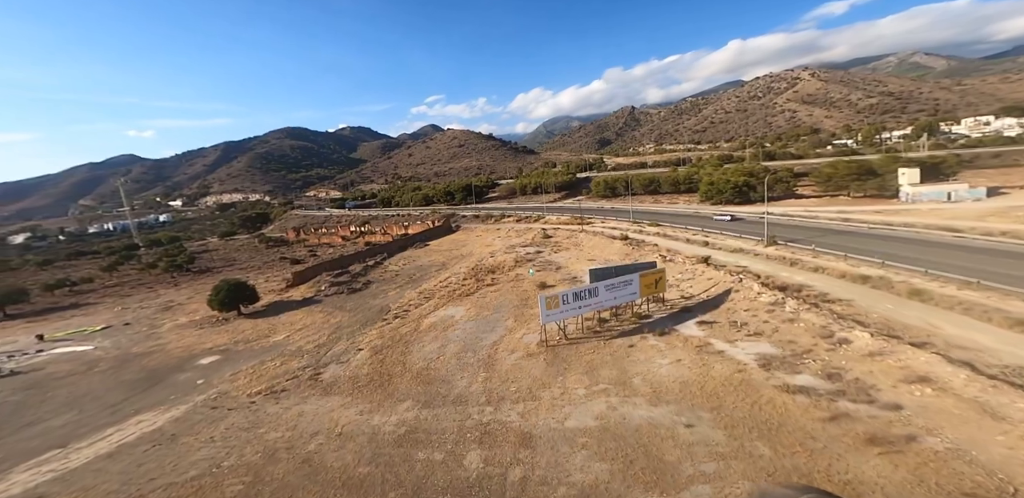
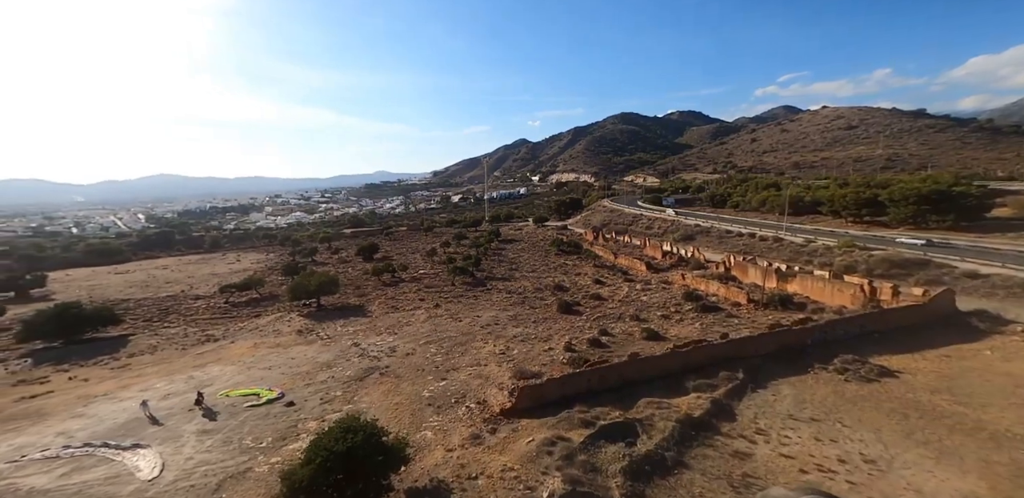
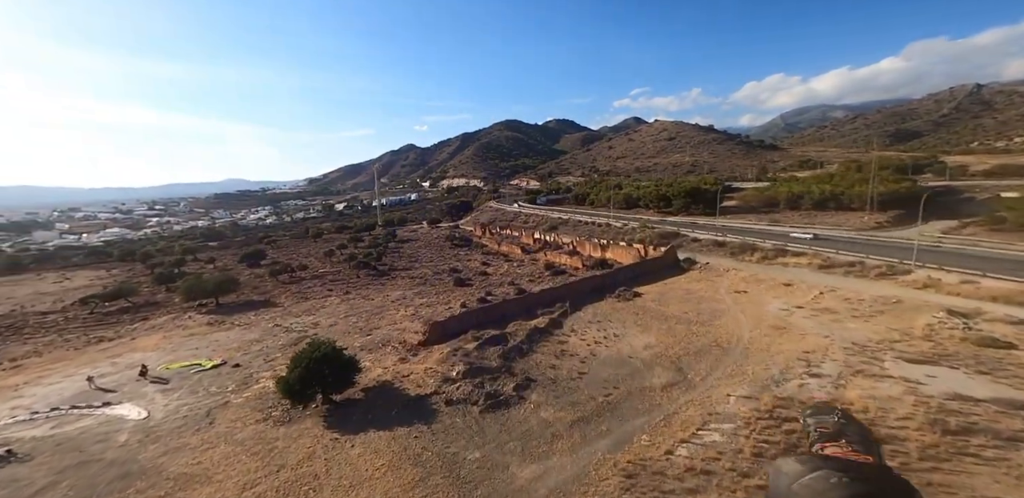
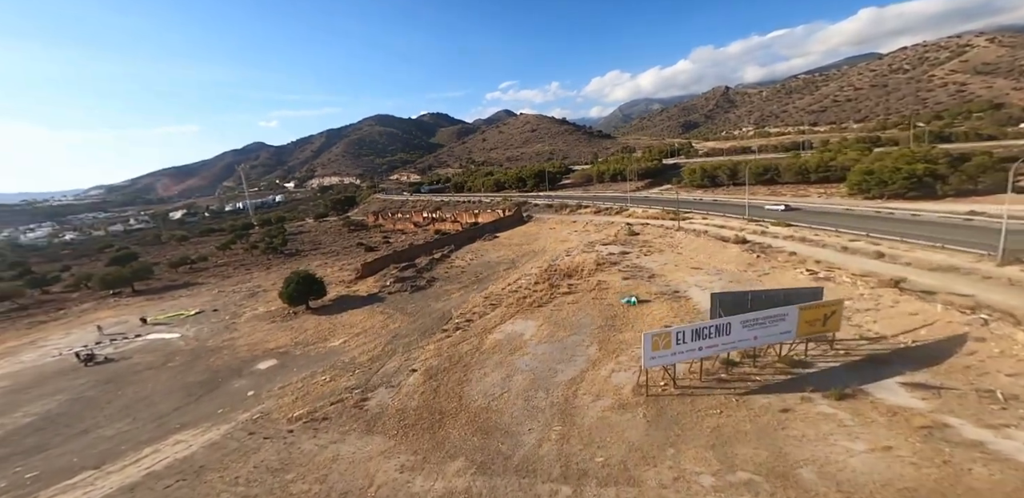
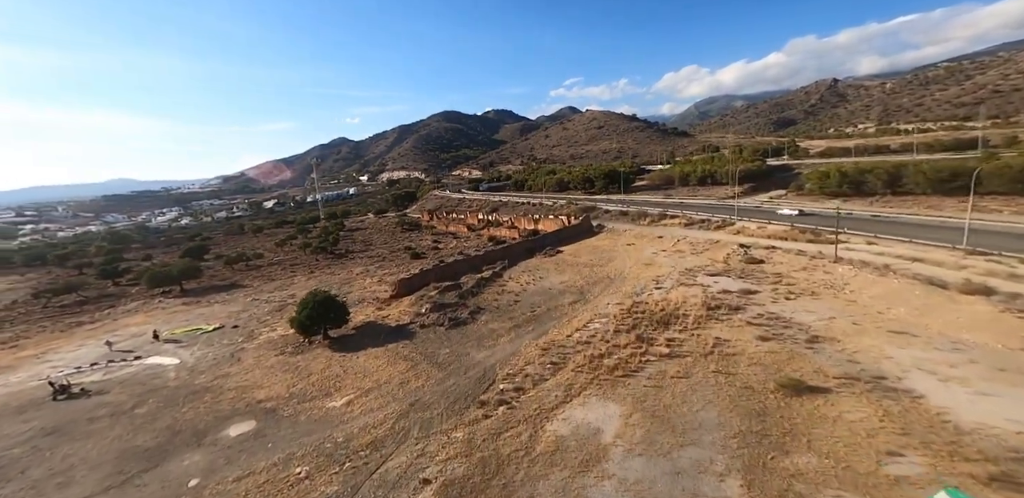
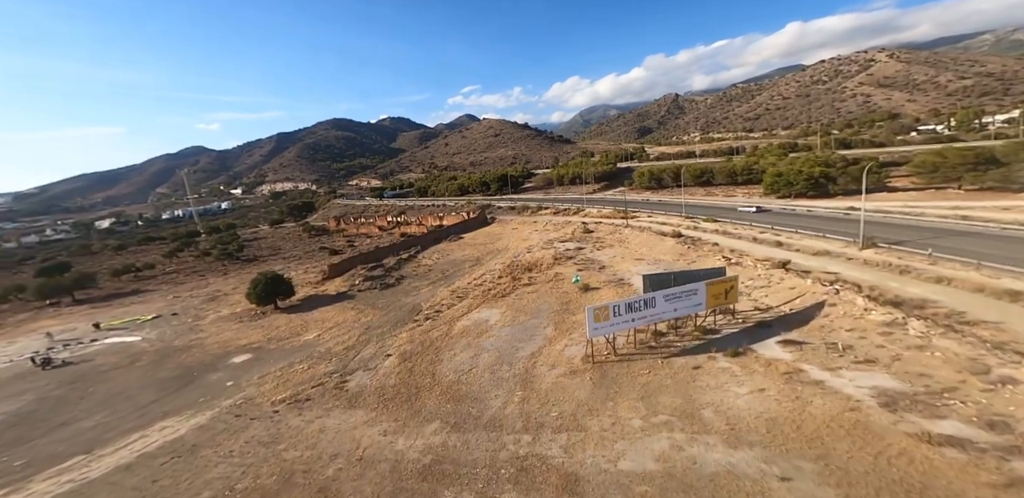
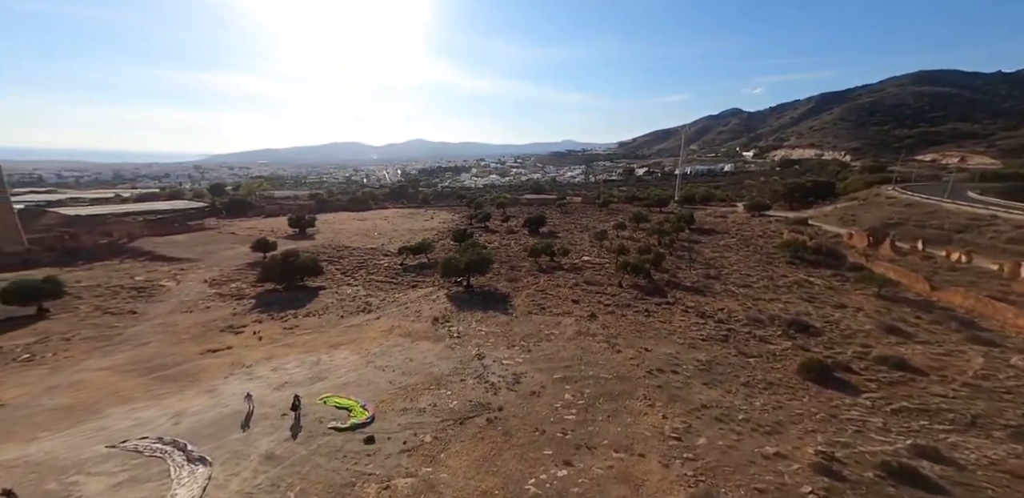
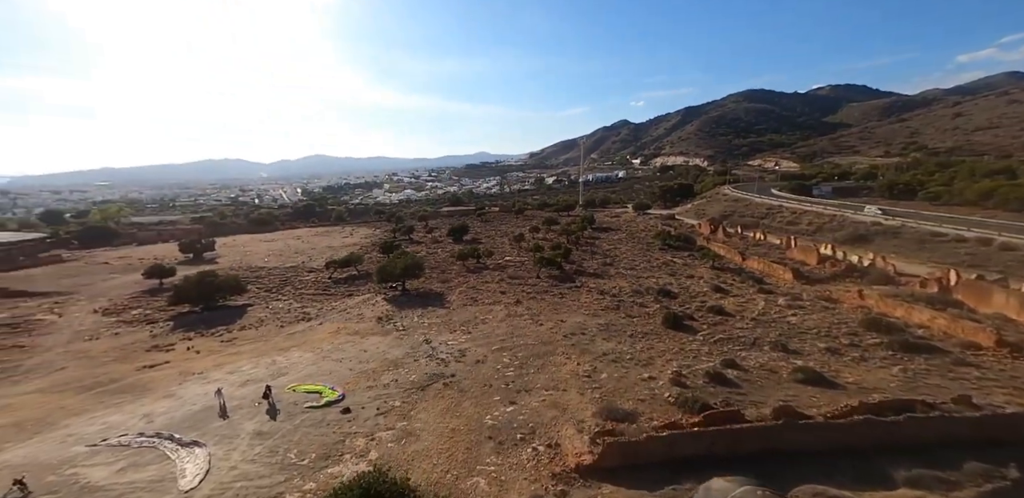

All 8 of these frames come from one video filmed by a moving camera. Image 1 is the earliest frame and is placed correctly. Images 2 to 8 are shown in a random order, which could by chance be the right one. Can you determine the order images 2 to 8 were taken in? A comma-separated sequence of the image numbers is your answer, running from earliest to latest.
6, 4, 5, 3, 2, 8, 7
